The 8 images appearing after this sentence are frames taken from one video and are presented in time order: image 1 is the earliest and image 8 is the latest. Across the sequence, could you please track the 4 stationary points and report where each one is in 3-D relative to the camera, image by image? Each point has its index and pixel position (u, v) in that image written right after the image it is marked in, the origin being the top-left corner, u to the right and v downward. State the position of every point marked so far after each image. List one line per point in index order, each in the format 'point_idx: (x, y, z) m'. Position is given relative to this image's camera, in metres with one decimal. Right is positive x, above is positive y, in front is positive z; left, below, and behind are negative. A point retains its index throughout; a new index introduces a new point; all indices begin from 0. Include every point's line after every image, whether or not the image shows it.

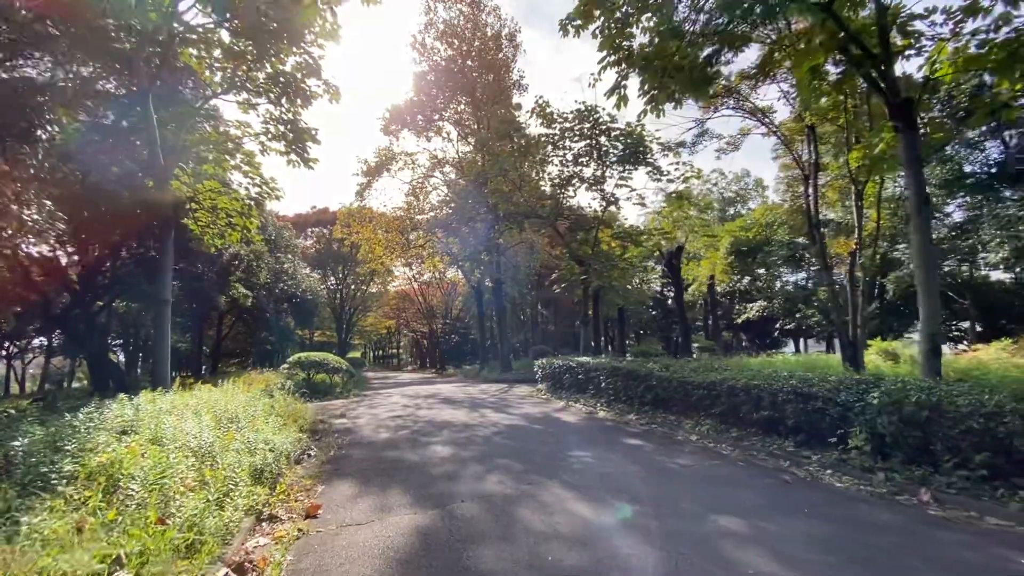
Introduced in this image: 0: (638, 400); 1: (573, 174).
0: (+3.1, -2.8, +11.7) m
1: (+2.3, +4.5, +19.0) m
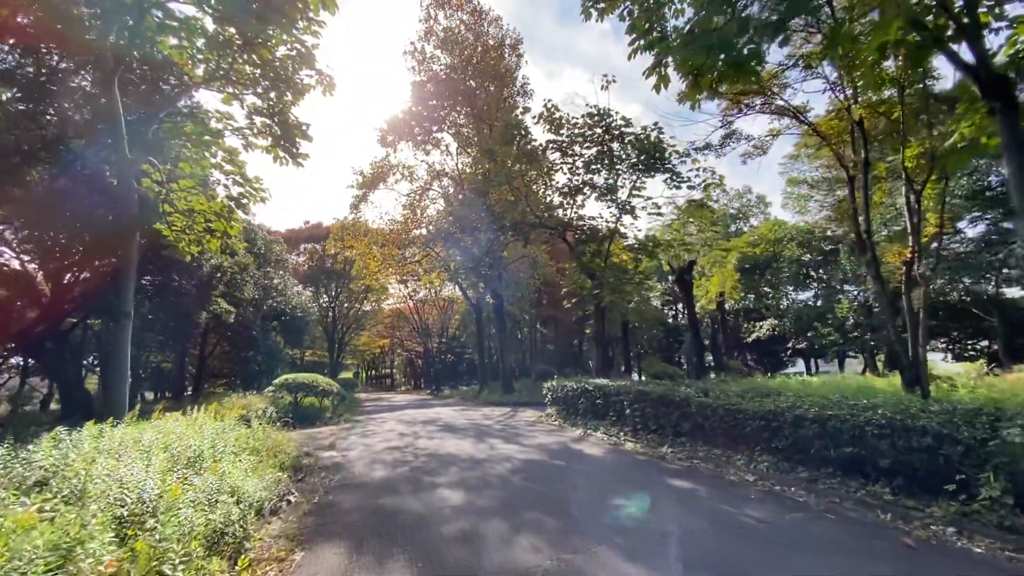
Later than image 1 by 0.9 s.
0: (+3.4, -3.0, +10.2) m
1: (+2.6, +3.9, +17.8) m
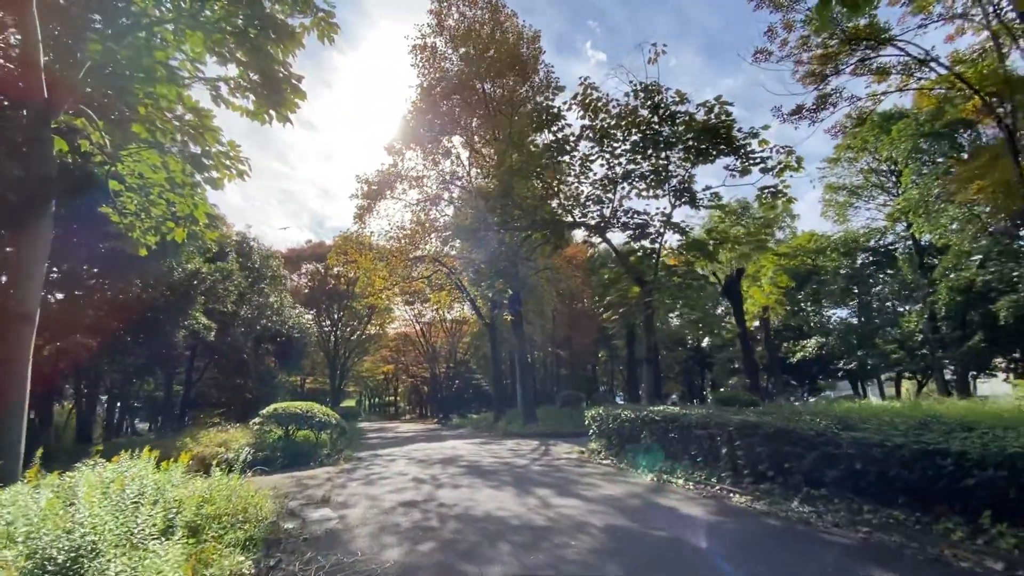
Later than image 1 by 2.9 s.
0: (+4.4, -2.9, +7.3) m
1: (+3.6, +3.6, +15.2) m
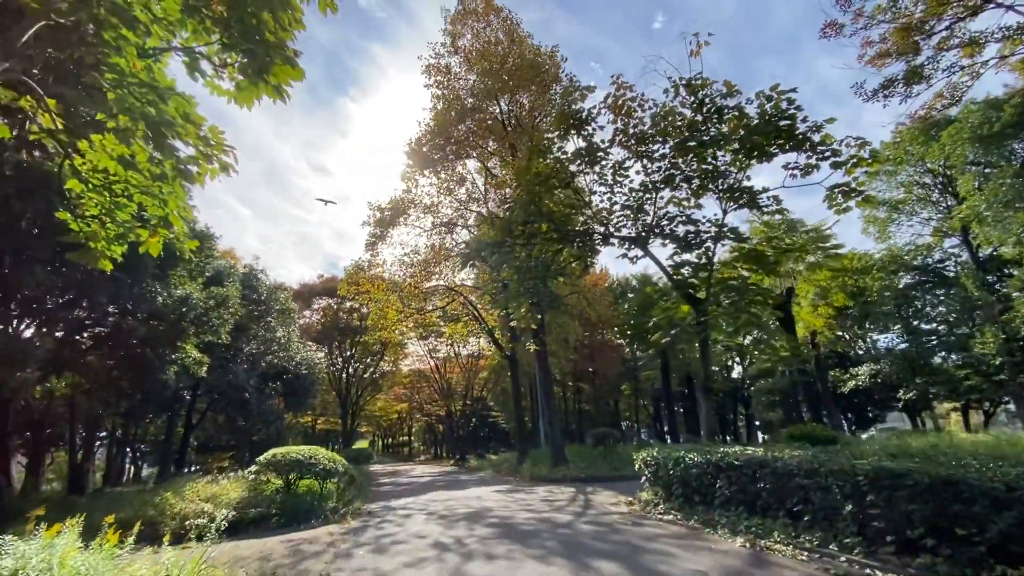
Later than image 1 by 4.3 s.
0: (+5.1, -2.8, +5.1) m
1: (+4.3, +3.1, +13.5) m
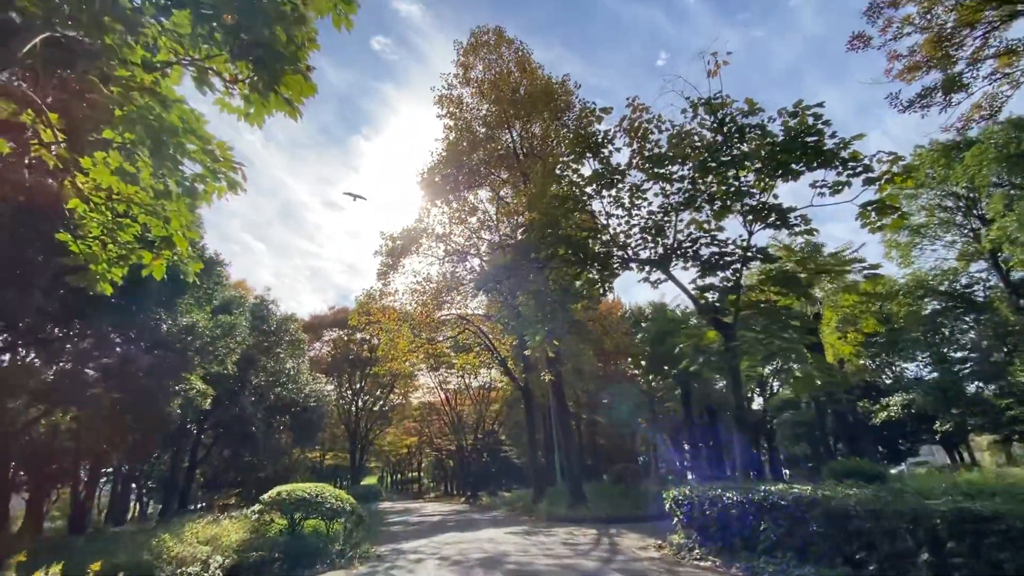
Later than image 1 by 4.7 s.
0: (+5.4, -2.9, +4.3) m
1: (+4.7, +2.4, +13.1) m
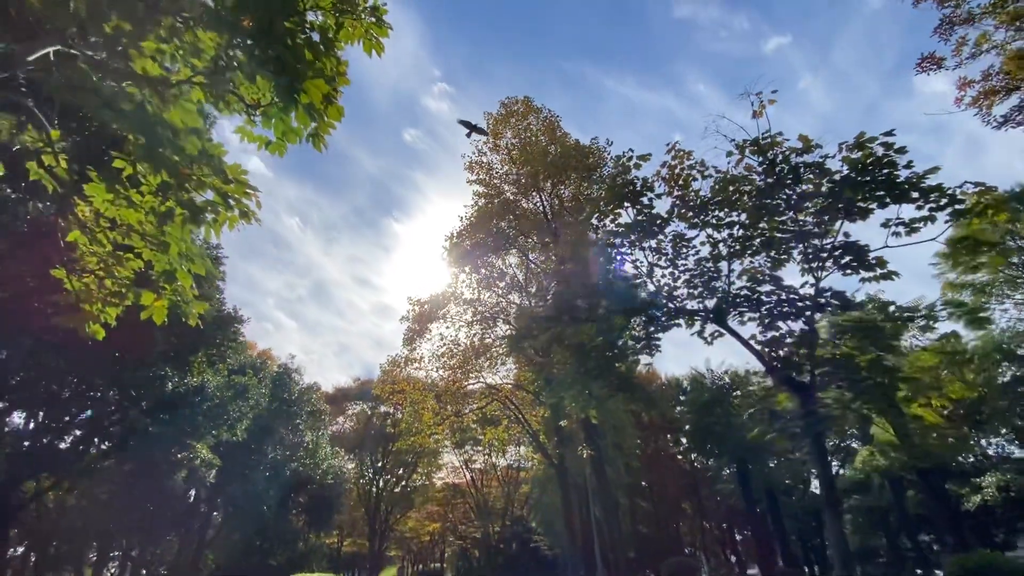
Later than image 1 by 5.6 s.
0: (+5.9, -2.9, +2.4) m
1: (+5.6, +1.1, +11.9) m
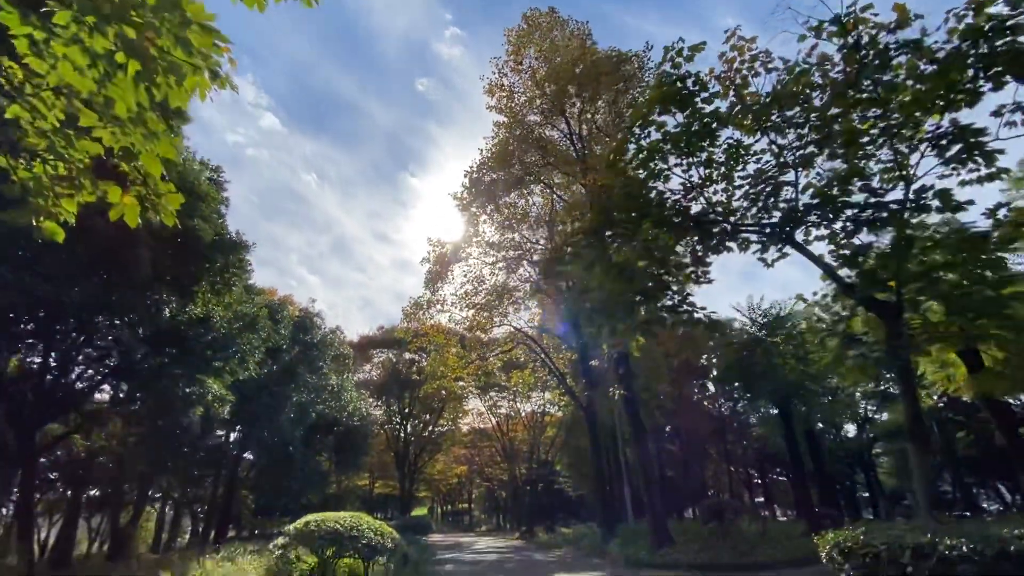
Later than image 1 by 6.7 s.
0: (+6.2, -1.9, +1.1) m
1: (+6.3, +2.9, +10.2) m
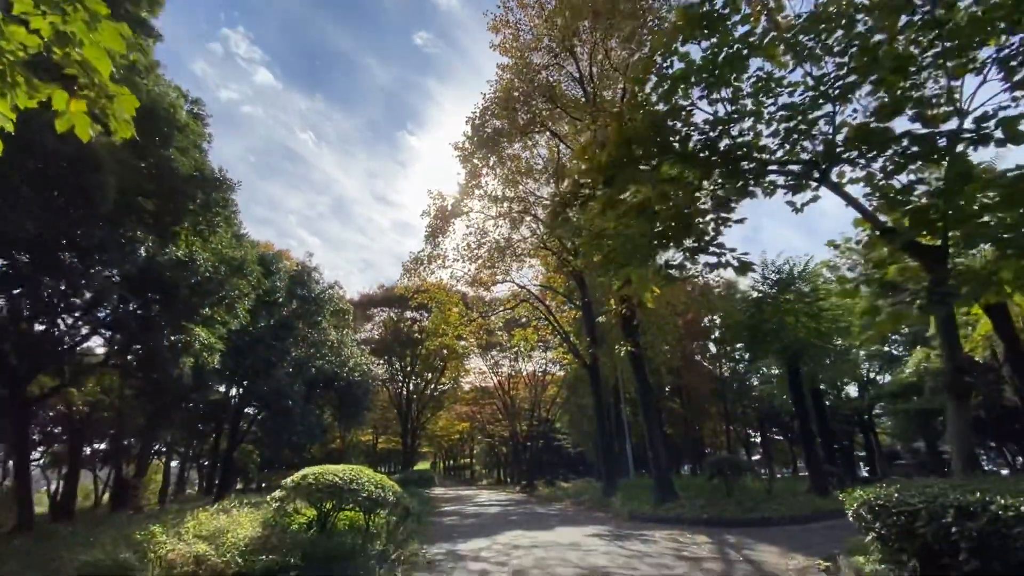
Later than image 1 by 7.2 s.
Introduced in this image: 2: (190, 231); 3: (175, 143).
0: (+6.4, -1.5, +0.5) m
1: (+6.5, +4.0, +9.2) m
2: (-9.1, +1.3, +13.9) m
3: (-8.5, +3.6, +12.2) m
